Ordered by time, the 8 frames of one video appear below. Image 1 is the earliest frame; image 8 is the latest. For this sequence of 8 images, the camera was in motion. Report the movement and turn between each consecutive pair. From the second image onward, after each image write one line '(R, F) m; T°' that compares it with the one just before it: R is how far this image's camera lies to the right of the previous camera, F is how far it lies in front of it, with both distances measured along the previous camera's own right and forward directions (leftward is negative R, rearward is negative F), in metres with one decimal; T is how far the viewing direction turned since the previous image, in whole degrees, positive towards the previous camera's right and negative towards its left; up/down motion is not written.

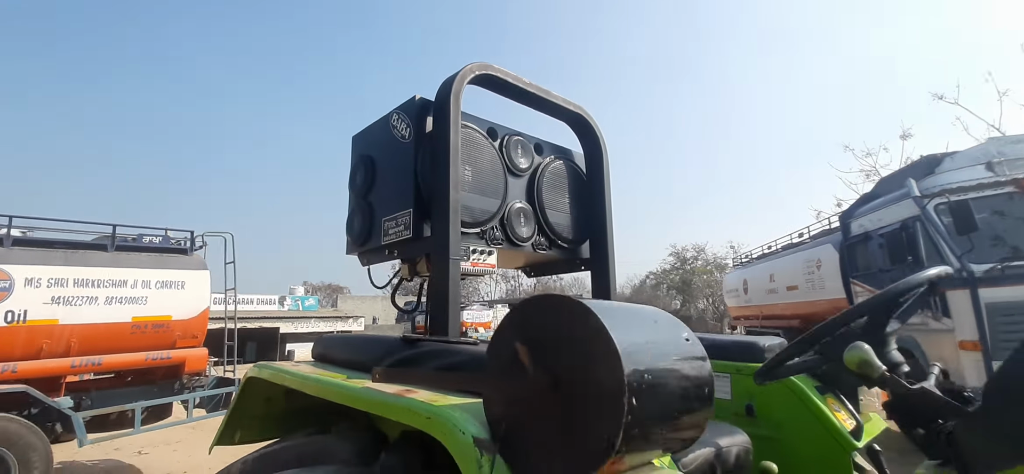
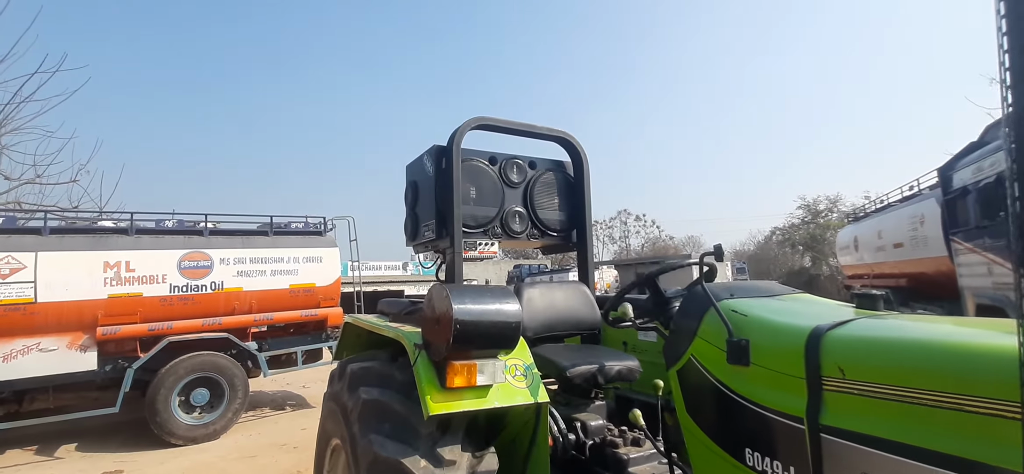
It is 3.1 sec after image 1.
(+0.7, -0.9) m; -12°
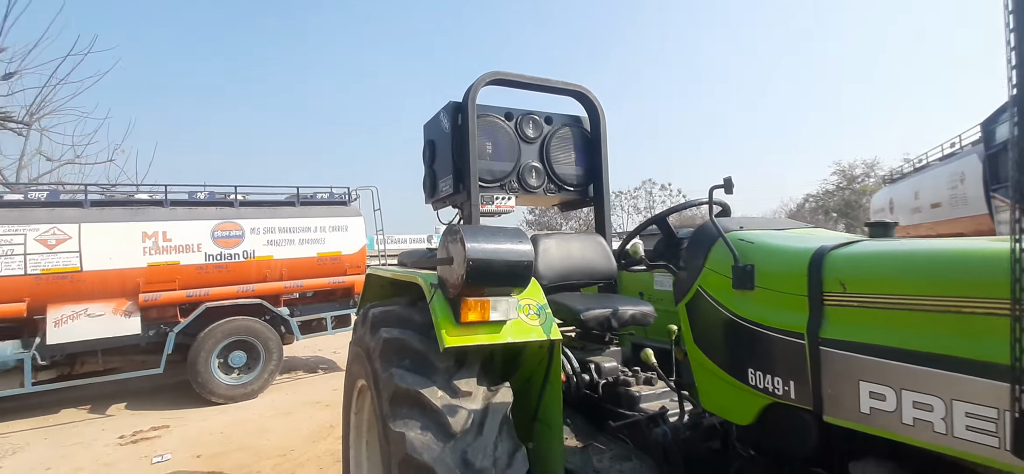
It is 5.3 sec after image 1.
(+0.1, -0.1) m; -3°
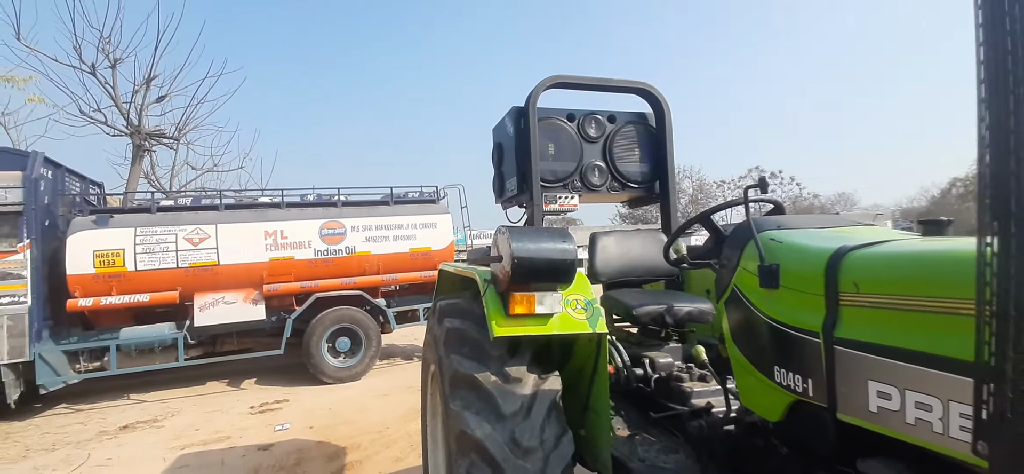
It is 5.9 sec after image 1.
(+0.2, -0.1) m; -10°
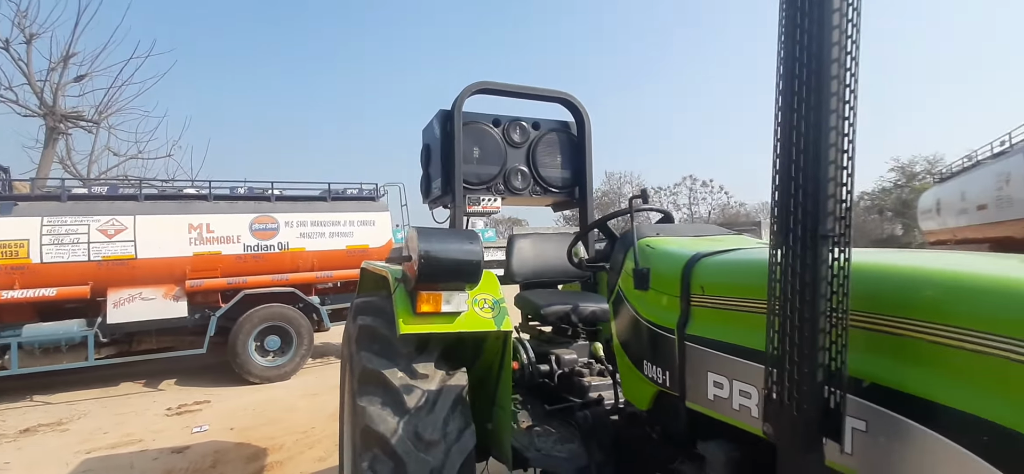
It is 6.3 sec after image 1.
(+0.1, -0.1) m; +5°
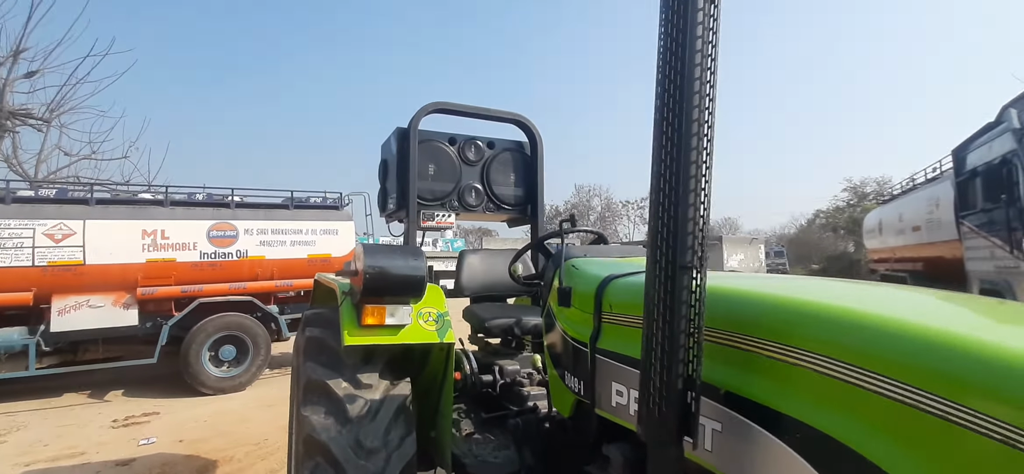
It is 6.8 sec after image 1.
(+0.1, -0.1) m; +3°
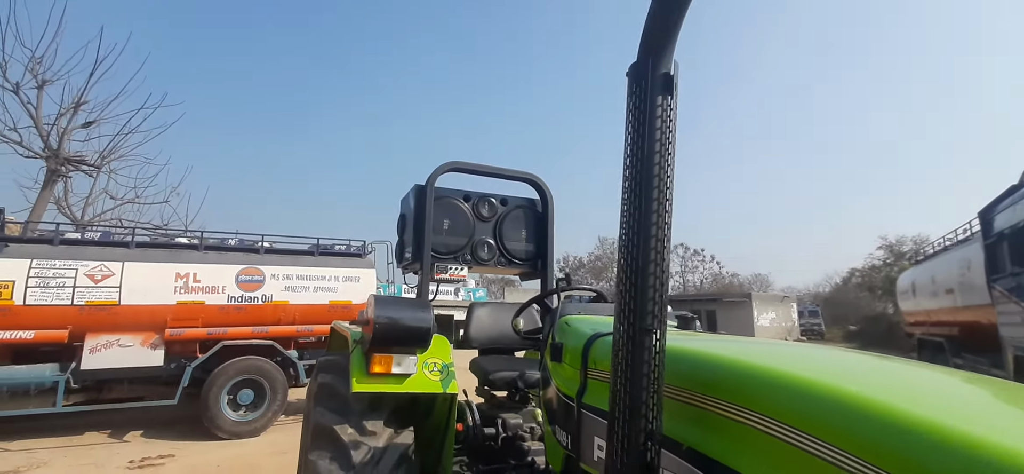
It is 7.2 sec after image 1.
(+0.1, -0.1) m; -3°
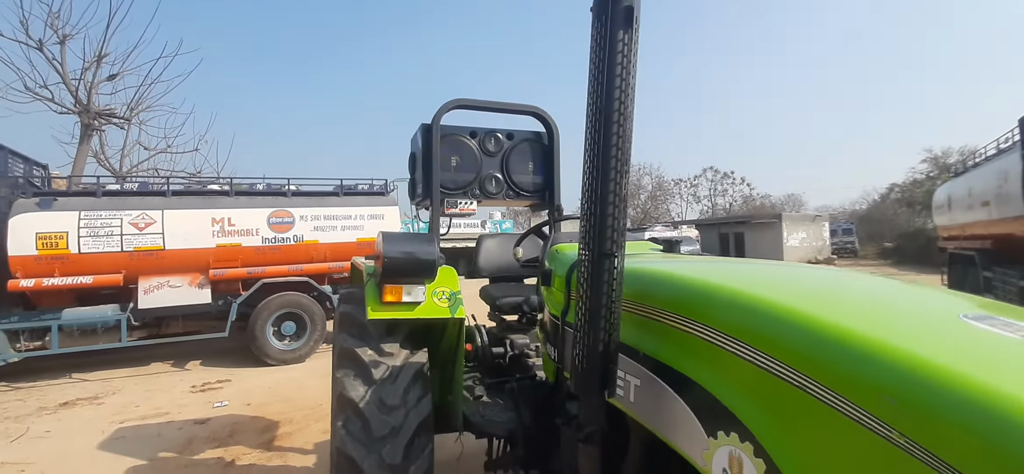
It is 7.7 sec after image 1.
(+0.2, -0.2) m; -3°
